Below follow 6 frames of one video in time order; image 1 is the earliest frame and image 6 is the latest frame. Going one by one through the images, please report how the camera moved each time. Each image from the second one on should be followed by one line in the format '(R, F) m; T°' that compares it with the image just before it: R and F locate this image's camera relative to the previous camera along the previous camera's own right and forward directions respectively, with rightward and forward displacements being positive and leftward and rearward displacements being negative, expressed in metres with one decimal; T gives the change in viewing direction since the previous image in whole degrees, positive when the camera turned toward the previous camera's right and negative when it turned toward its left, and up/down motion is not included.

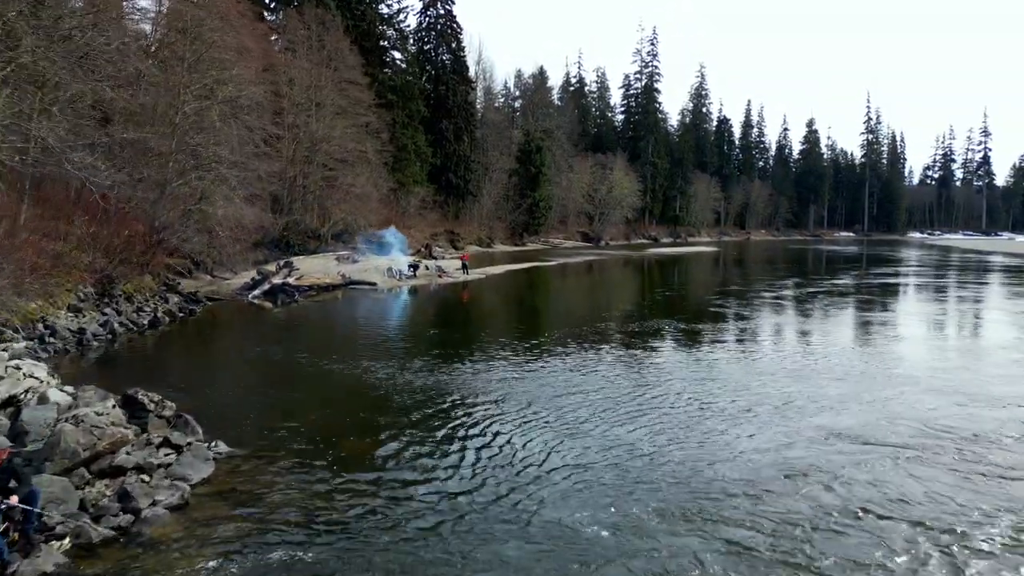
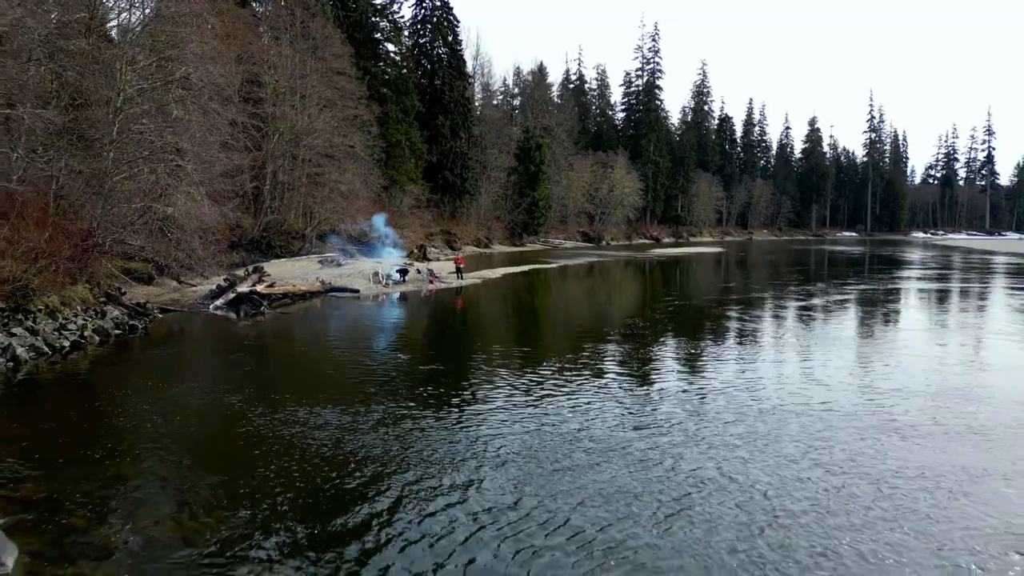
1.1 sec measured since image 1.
(0.0, +1.6) m; 0°
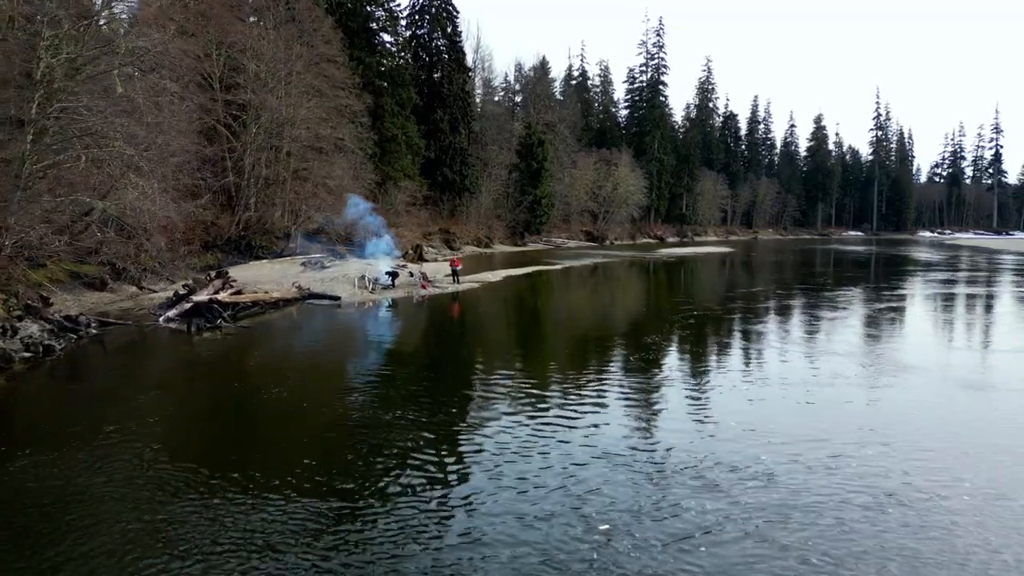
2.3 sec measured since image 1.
(0.0, +1.6) m; 0°
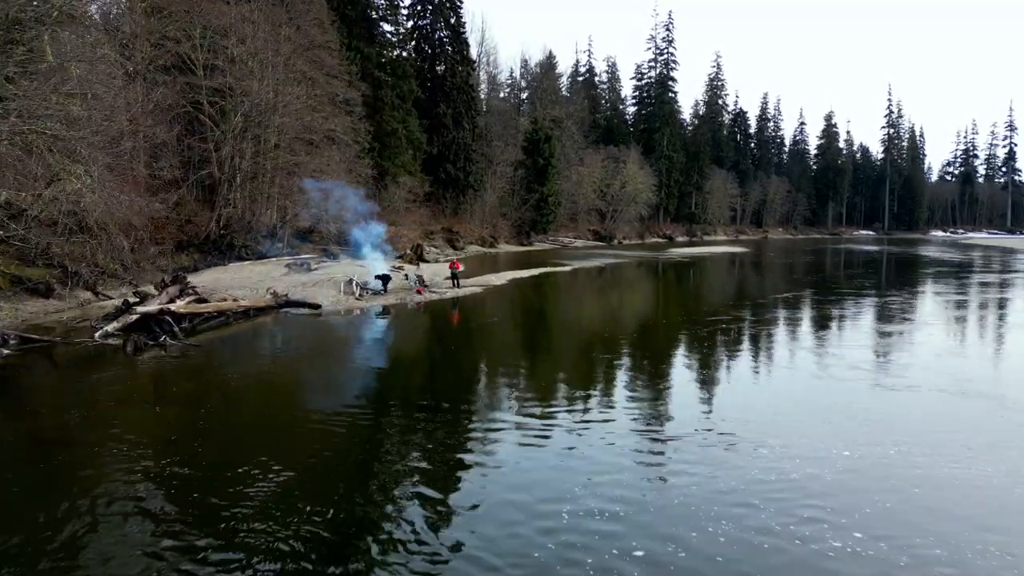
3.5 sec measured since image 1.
(0.0, +1.6) m; 0°
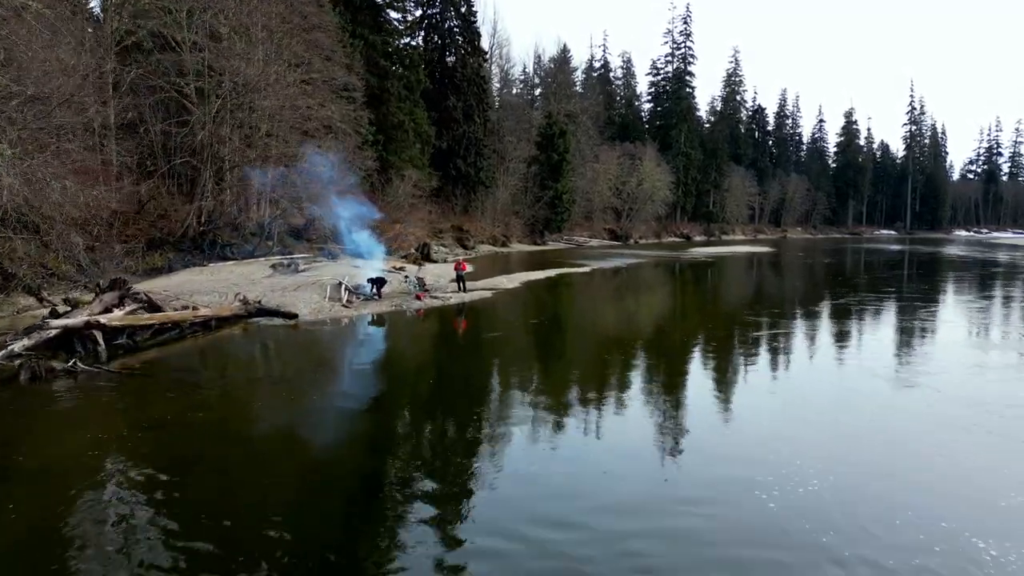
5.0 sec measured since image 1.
(0.0, +1.8) m; -1°
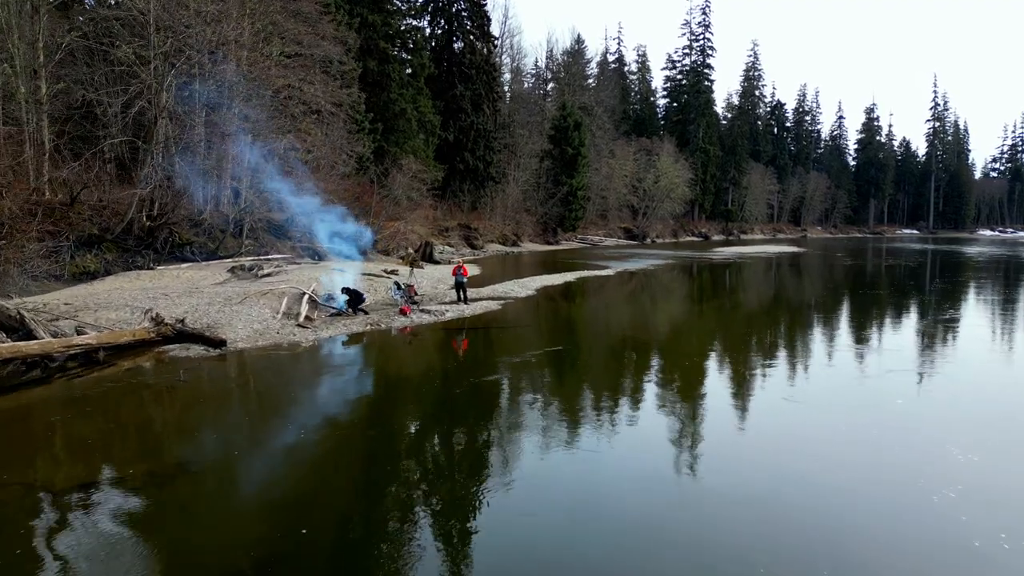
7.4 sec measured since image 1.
(0.0, +2.5) m; -1°
